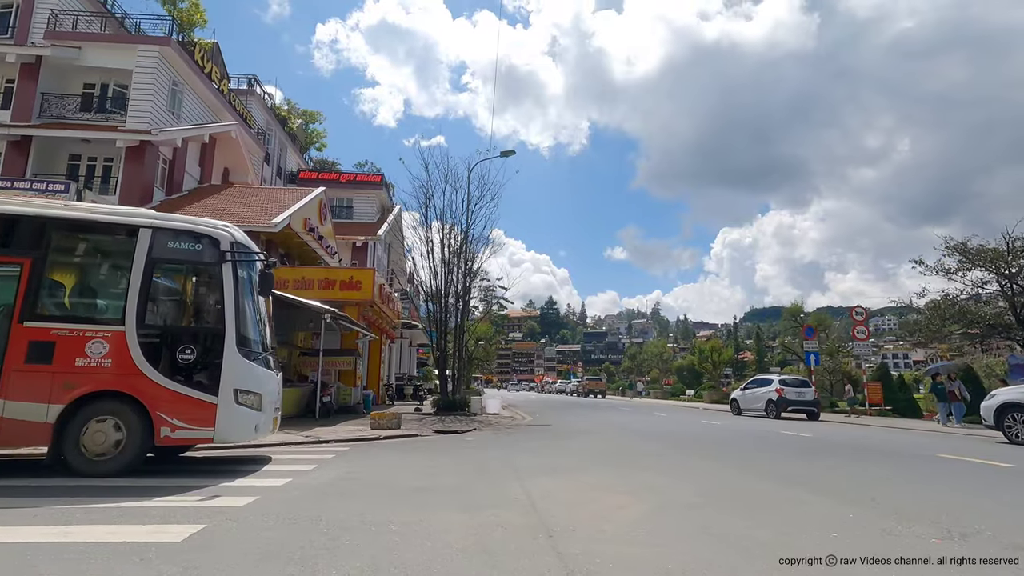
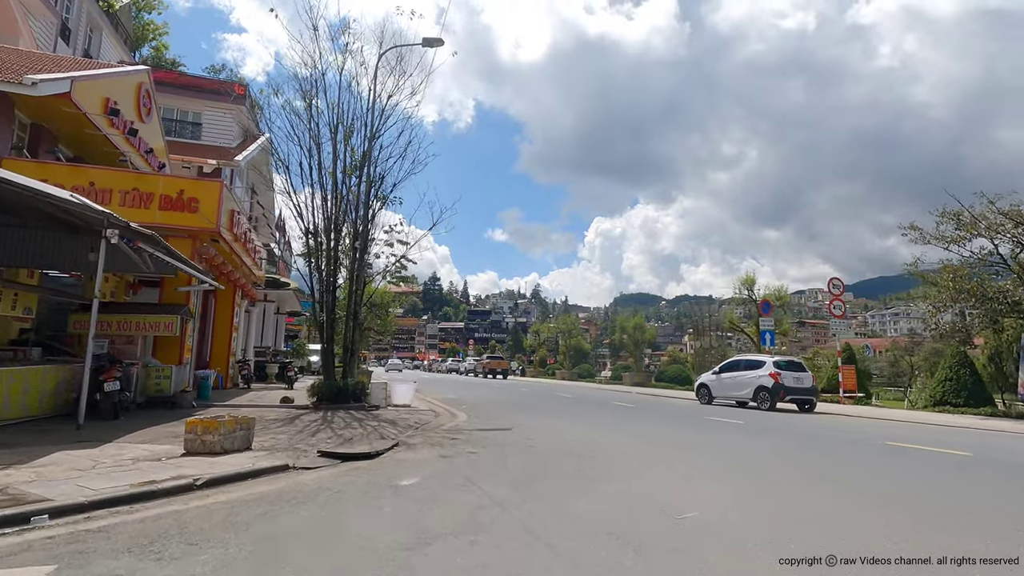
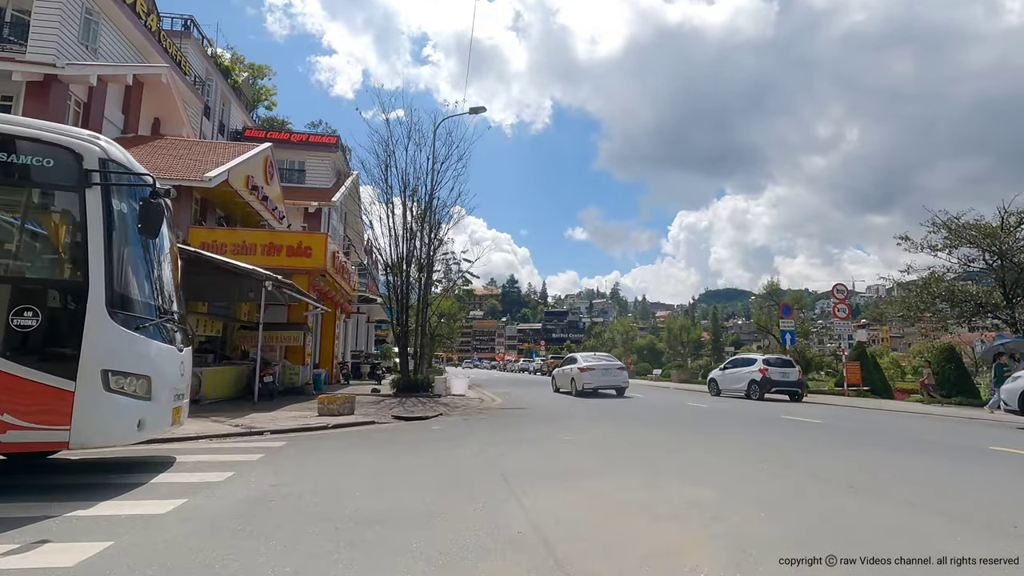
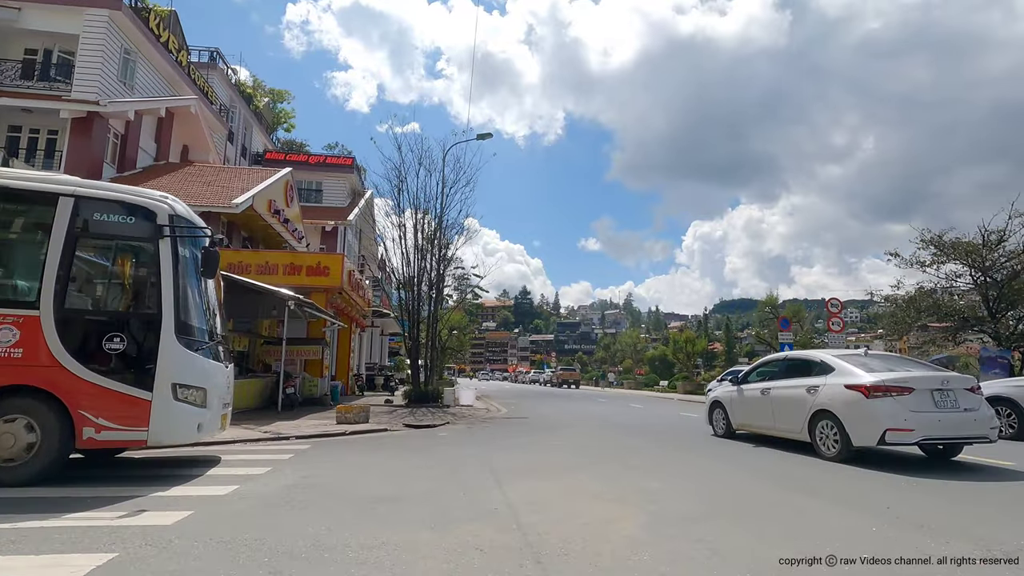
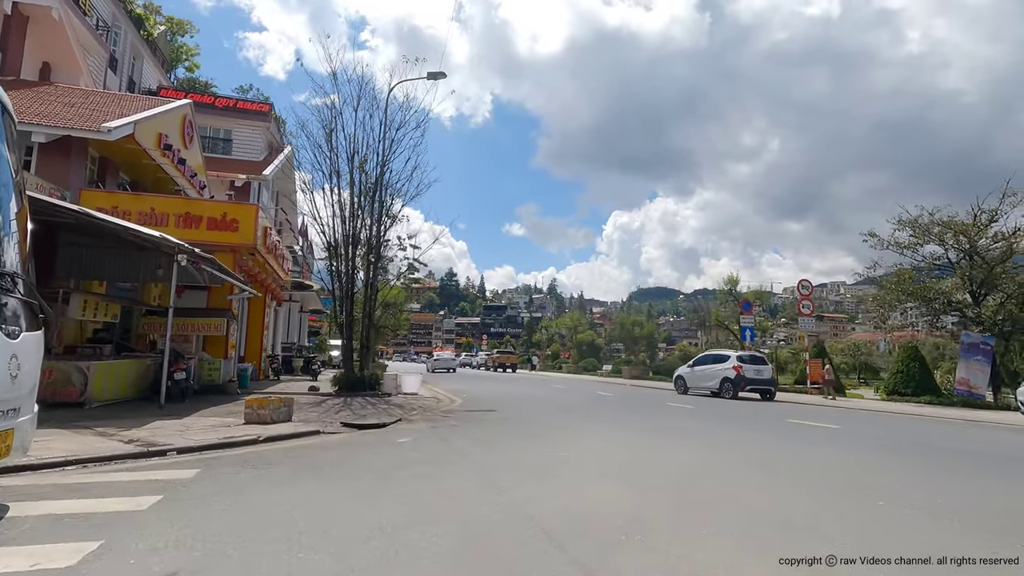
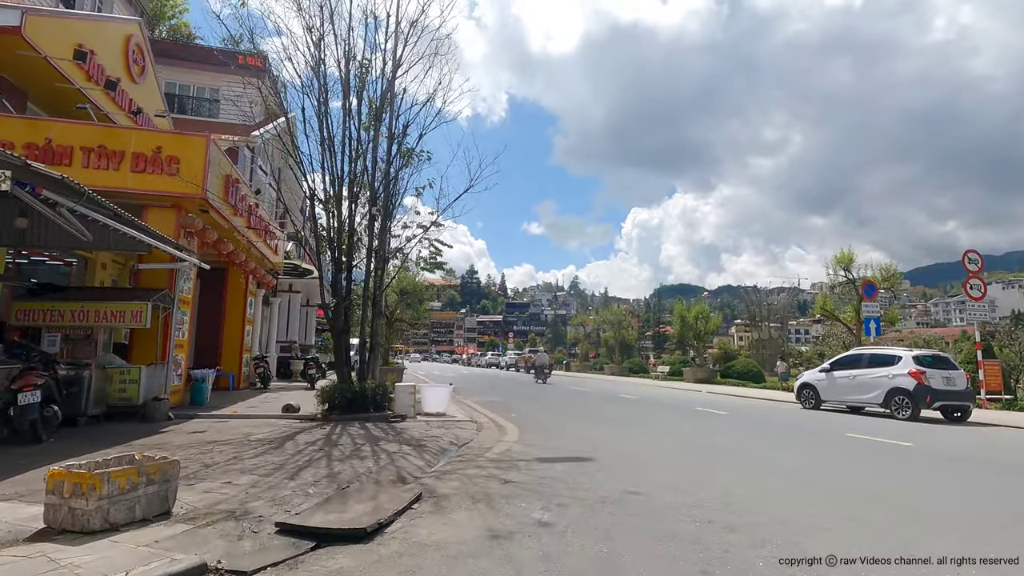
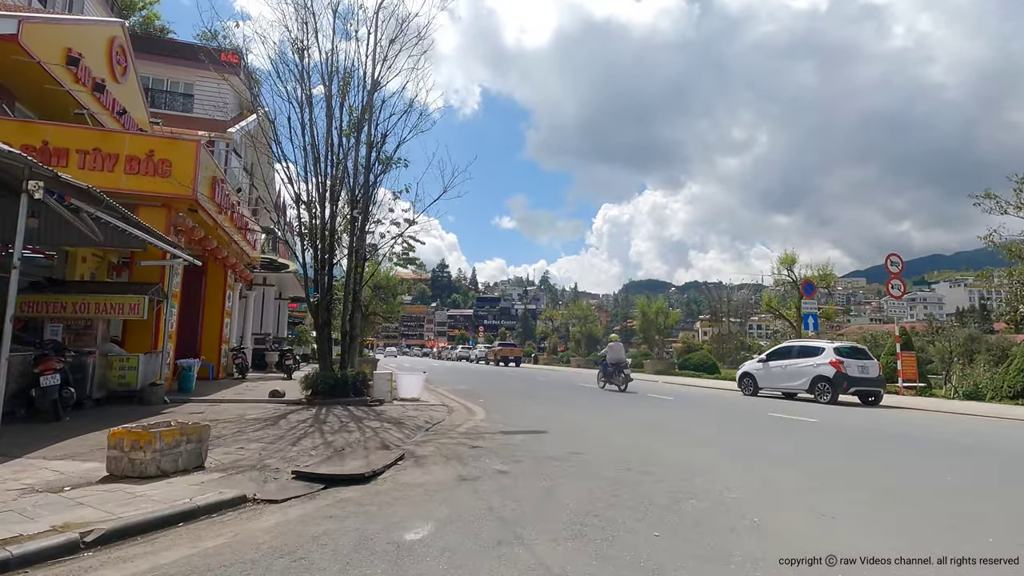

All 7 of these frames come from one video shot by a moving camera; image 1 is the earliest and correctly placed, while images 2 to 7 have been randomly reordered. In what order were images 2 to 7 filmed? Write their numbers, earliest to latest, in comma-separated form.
4, 3, 5, 2, 7, 6
